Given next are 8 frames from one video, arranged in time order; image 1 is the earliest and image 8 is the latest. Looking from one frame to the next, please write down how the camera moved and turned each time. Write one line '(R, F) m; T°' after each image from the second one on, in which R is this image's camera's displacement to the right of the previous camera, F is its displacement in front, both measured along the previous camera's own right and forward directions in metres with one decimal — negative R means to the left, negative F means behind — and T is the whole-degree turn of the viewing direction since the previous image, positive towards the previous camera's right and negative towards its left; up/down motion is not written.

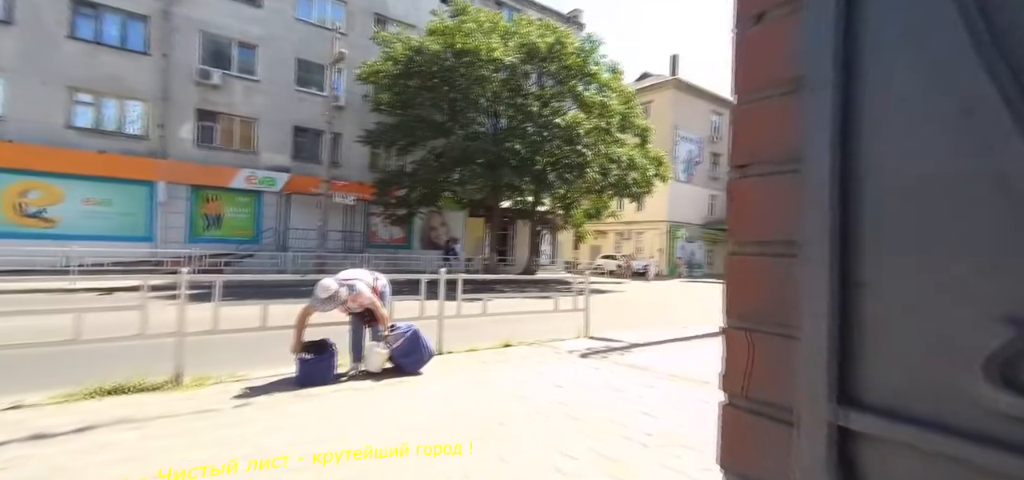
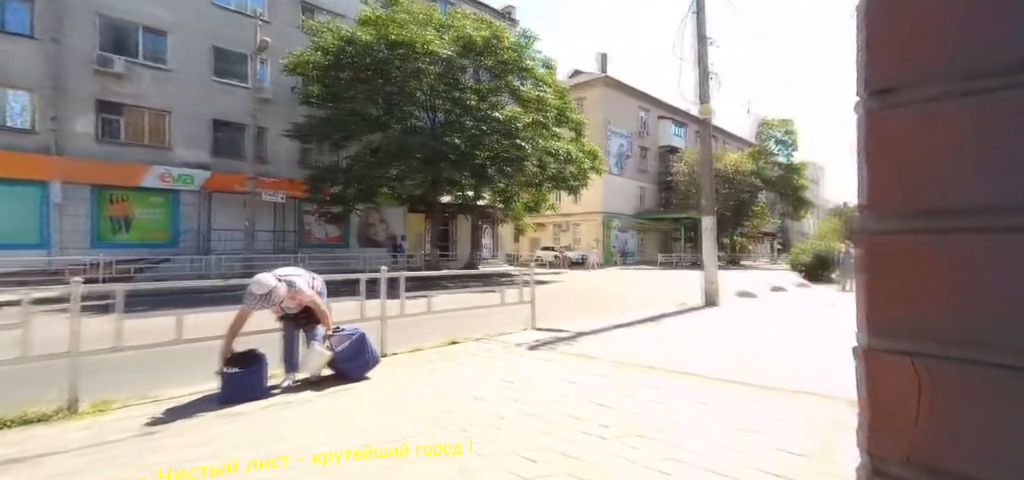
(-0.1, 0.0) m; +7°
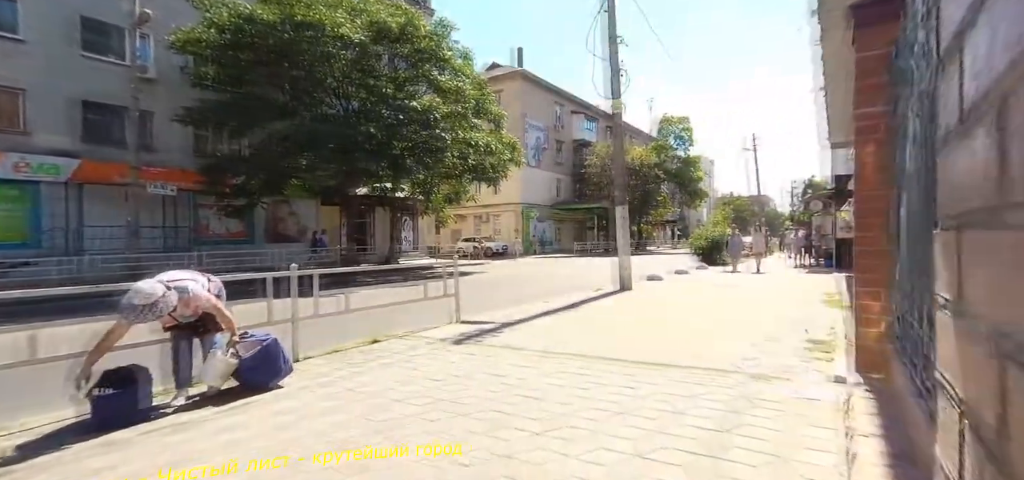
(-0.1, +0.1) m; +9°
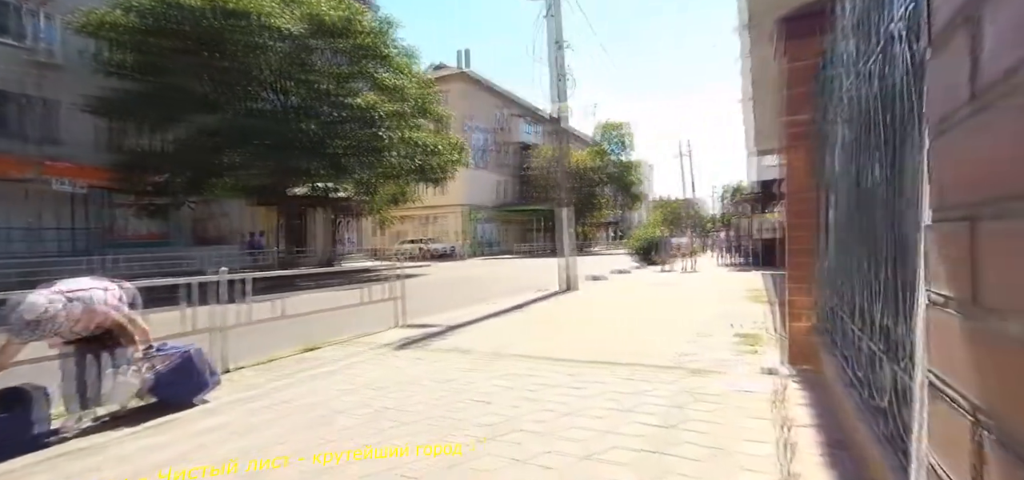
(0.0, +0.1) m; +6°
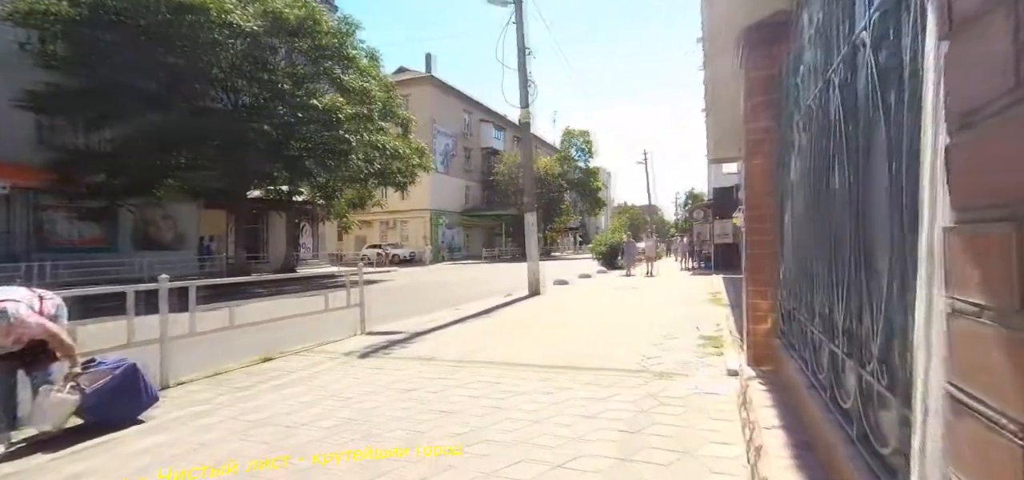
(0.0, +0.1) m; +4°
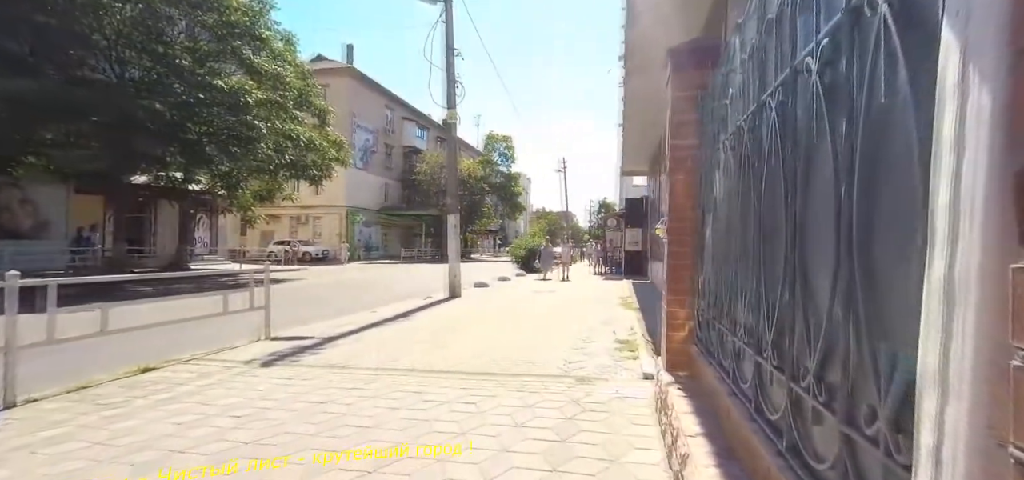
(-0.1, +0.2) m; +9°
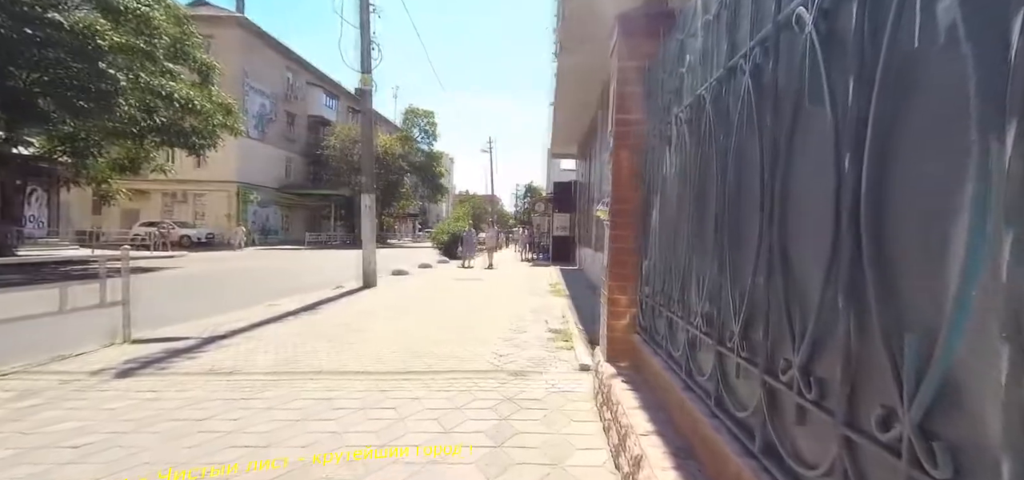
(-0.1, +0.6) m; +10°
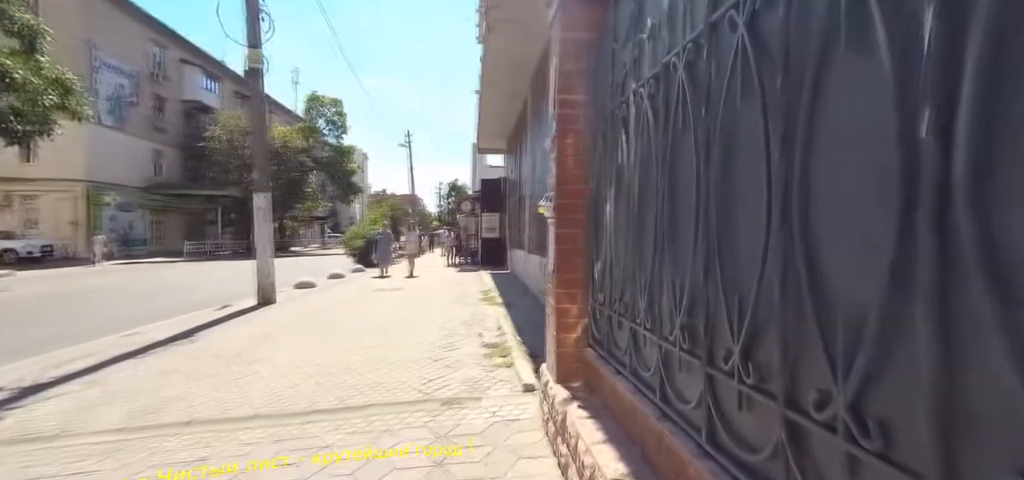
(-0.1, +0.8) m; +9°
